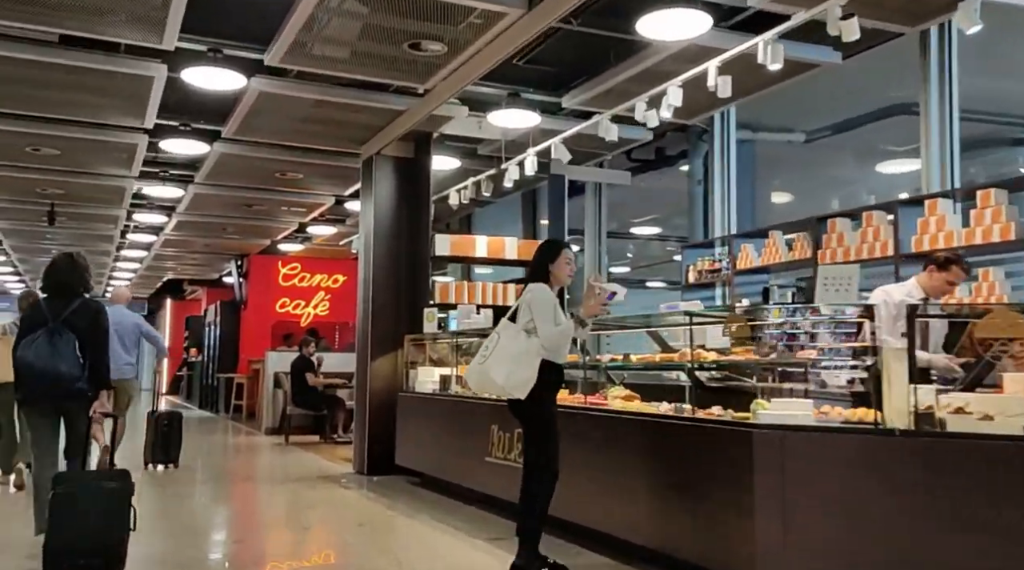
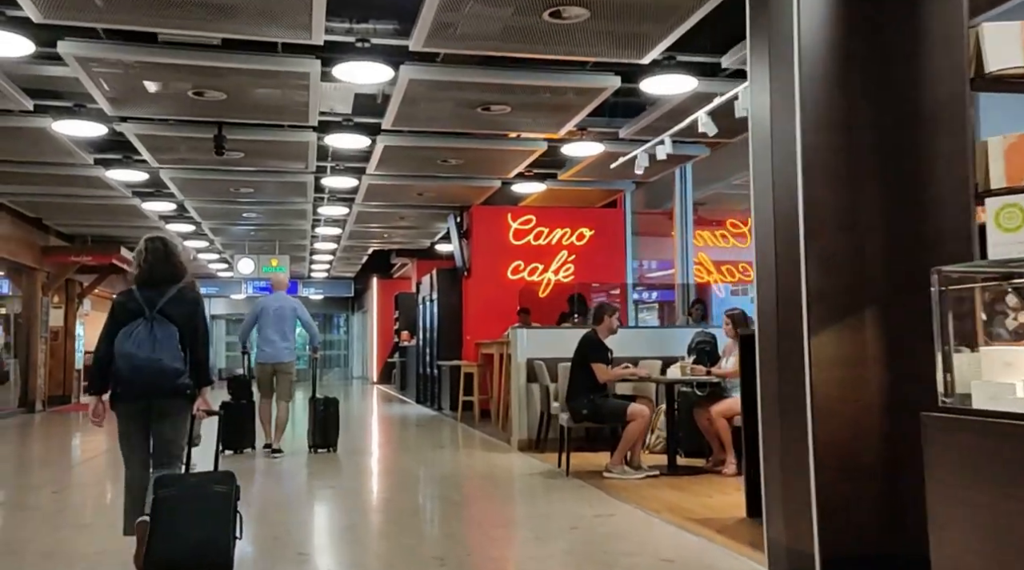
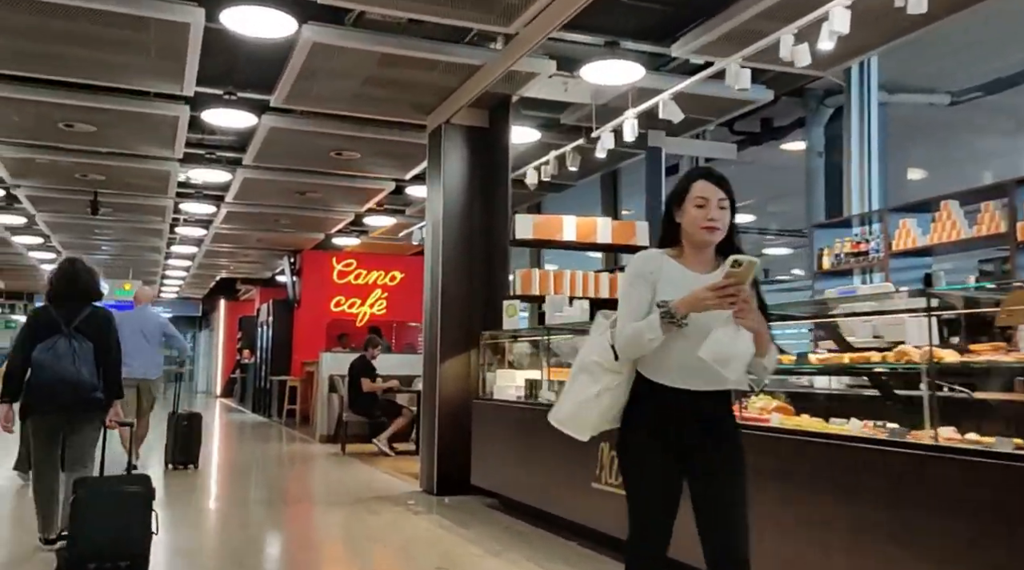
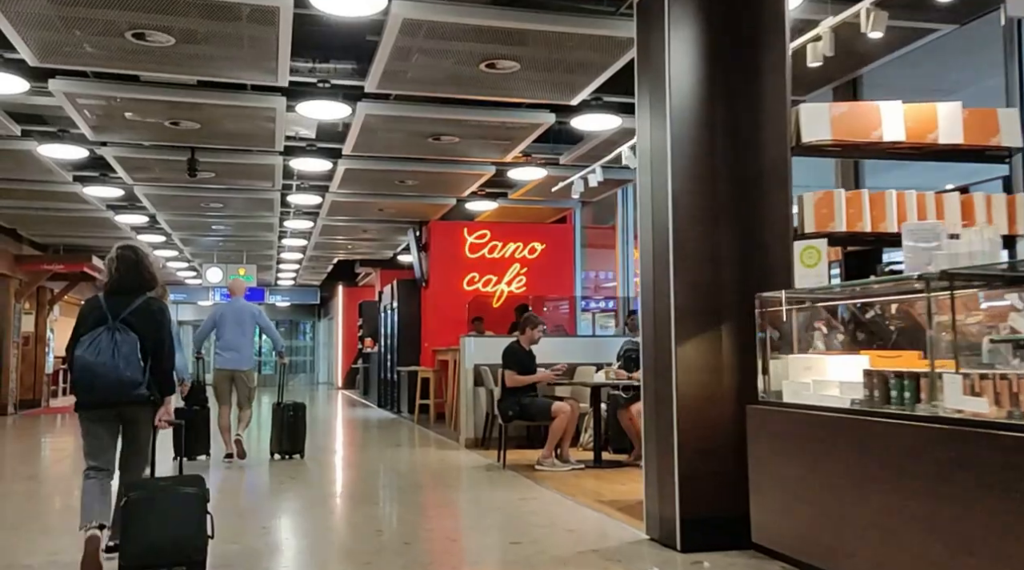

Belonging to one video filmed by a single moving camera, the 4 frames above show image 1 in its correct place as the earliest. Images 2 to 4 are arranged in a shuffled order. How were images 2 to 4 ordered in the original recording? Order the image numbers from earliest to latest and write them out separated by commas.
3, 4, 2
